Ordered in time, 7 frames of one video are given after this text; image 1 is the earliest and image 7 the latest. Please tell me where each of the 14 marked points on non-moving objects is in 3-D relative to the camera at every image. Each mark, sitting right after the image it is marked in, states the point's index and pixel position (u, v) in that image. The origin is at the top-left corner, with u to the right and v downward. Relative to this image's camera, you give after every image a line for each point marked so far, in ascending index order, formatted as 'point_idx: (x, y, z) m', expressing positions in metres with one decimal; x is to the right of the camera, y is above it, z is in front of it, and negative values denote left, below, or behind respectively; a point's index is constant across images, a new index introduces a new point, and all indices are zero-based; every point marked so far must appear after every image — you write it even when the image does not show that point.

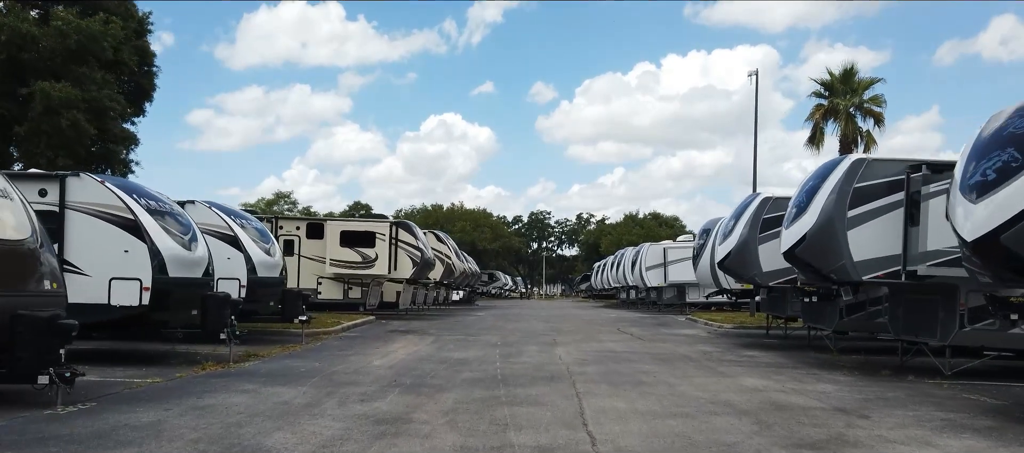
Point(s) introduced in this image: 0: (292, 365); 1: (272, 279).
0: (-3.5, -2.2, +12.0) m
1: (-5.1, -1.1, +15.7) m
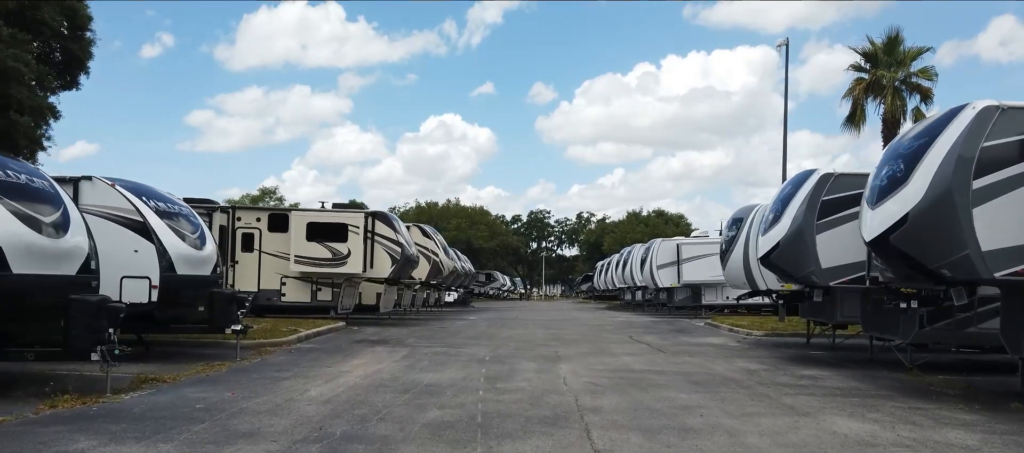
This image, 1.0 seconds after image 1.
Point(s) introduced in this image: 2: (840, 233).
0: (-3.7, -2.0, +8.6) m
1: (-5.3, -0.9, +12.4) m
2: (+5.6, -0.1, +12.5) m
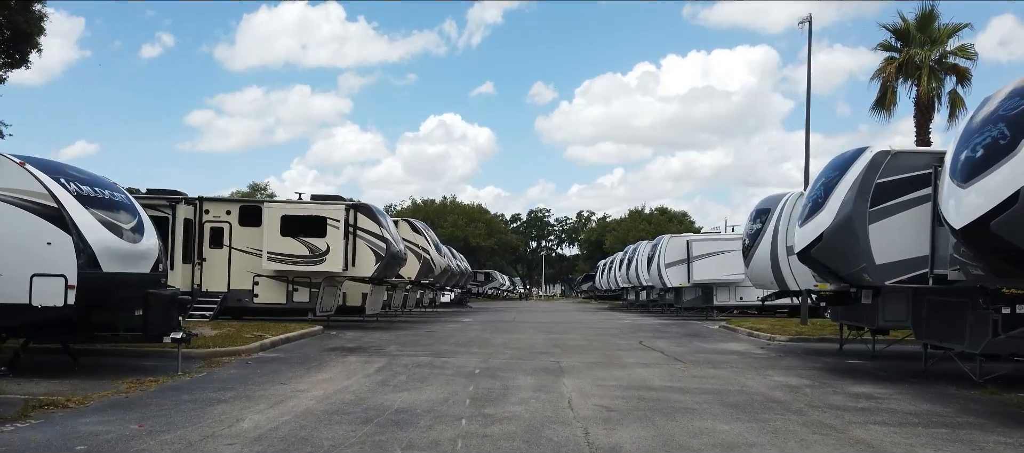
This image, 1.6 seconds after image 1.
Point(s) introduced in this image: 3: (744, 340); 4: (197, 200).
0: (-3.8, -1.8, +6.6) m
1: (-5.3, -0.7, +10.4) m
2: (+5.5, +0.1, +10.5) m
3: (+5.8, -2.8, +18.5) m
4: (-8.2, +0.7, +19.2) m
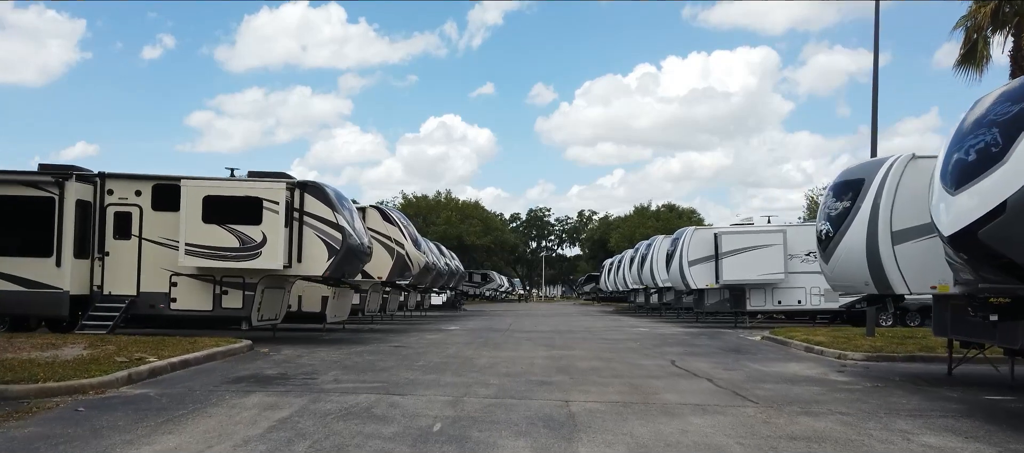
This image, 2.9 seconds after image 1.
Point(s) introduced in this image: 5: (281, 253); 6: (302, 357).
0: (-3.9, -1.5, +2.2) m
1: (-5.5, -0.4, +6.0) m
2: (+5.3, +0.4, +6.1) m
3: (+5.6, -2.5, +14.2) m
4: (-8.3, +1.0, +14.8) m
5: (-4.5, -0.5, +14.5) m
6: (-3.5, -2.2, +12.4) m
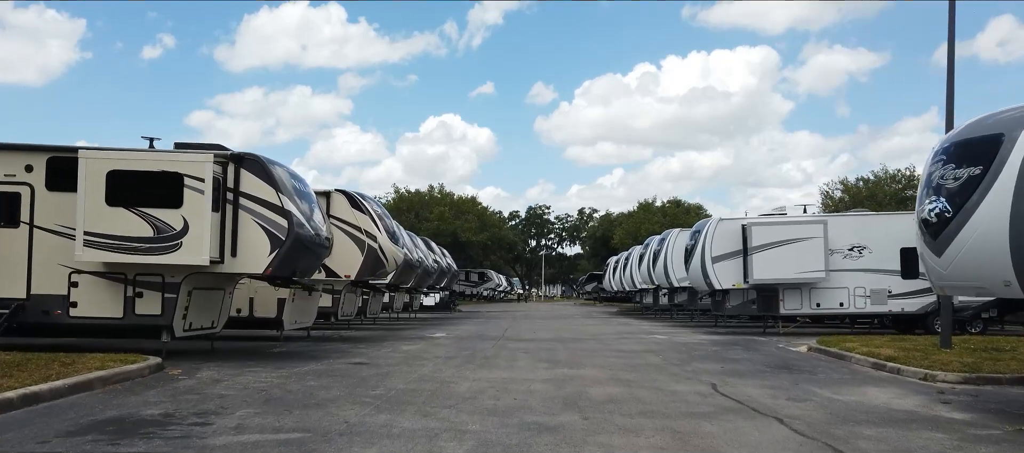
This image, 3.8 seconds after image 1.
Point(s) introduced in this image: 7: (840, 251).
0: (-4.1, -1.2, -0.9) m
1: (-5.6, -0.1, +2.8) m
2: (+5.2, +0.6, +2.9) m
3: (+5.5, -2.3, +11.0) m
4: (-8.4, +1.2, +11.6) m
5: (-4.6, -0.3, +11.3) m
6: (-3.7, -2.0, +9.3) m
7: (+8.6, -0.6, +19.5) m
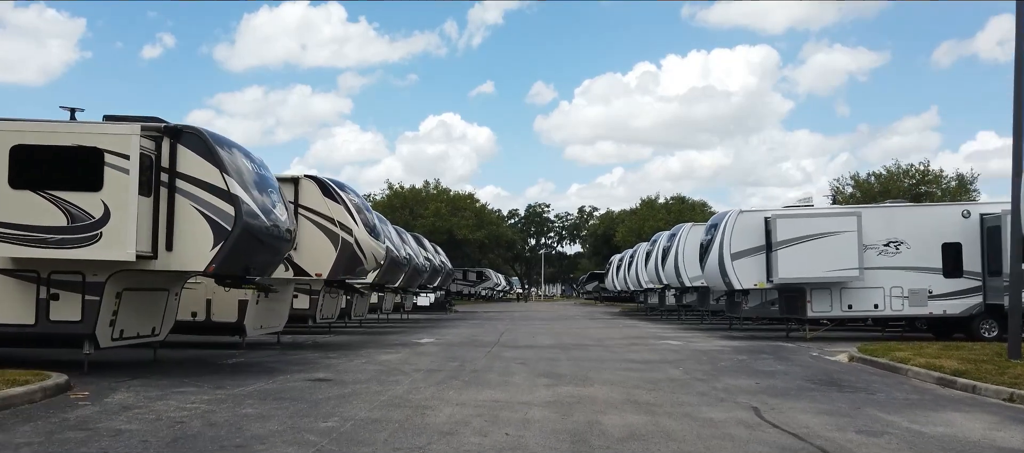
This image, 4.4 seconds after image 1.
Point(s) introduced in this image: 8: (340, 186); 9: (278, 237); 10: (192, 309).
0: (-4.1, -1.1, -3.0) m
1: (-5.7, 0.0, +0.8) m
2: (+5.1, +0.8, +0.9) m
3: (+5.4, -2.1, +9.0) m
4: (-8.5, +1.4, +9.6) m
5: (-4.7, -0.1, +9.2) m
6: (-3.7, -1.8, +7.2) m
7: (+8.5, -0.5, +17.5) m
8: (-3.5, +0.8, +15.2) m
9: (-3.5, -0.2, +11.1) m
10: (-6.0, -1.6, +13.9) m
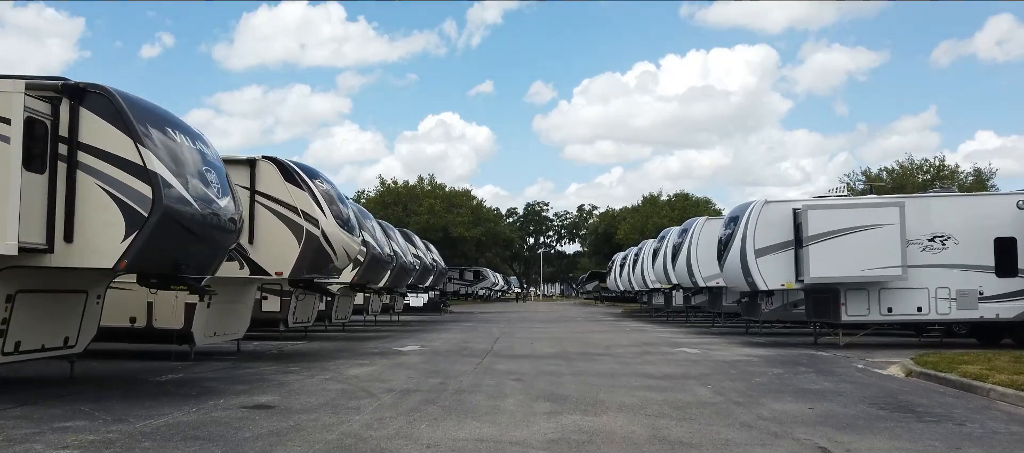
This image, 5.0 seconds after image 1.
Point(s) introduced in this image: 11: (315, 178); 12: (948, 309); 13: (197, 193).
0: (-4.2, -1.0, -5.0) m
1: (-5.8, +0.2, -1.3) m
2: (+5.1, +0.9, -1.1) m
3: (+5.3, -2.0, +6.9) m
4: (-8.6, +1.6, +7.5) m
5: (-4.8, 0.0, +7.2) m
6: (-3.8, -1.6, +5.2) m
7: (+8.4, -0.3, +15.4) m
8: (-3.6, +1.0, +13.2) m
9: (-3.5, 0.0, +9.1) m
10: (-6.1, -1.4, +11.9) m
11: (-3.5, +0.9, +13.2) m
12: (+9.1, -1.7, +15.4) m
13: (-3.7, +0.4, +8.8) m
